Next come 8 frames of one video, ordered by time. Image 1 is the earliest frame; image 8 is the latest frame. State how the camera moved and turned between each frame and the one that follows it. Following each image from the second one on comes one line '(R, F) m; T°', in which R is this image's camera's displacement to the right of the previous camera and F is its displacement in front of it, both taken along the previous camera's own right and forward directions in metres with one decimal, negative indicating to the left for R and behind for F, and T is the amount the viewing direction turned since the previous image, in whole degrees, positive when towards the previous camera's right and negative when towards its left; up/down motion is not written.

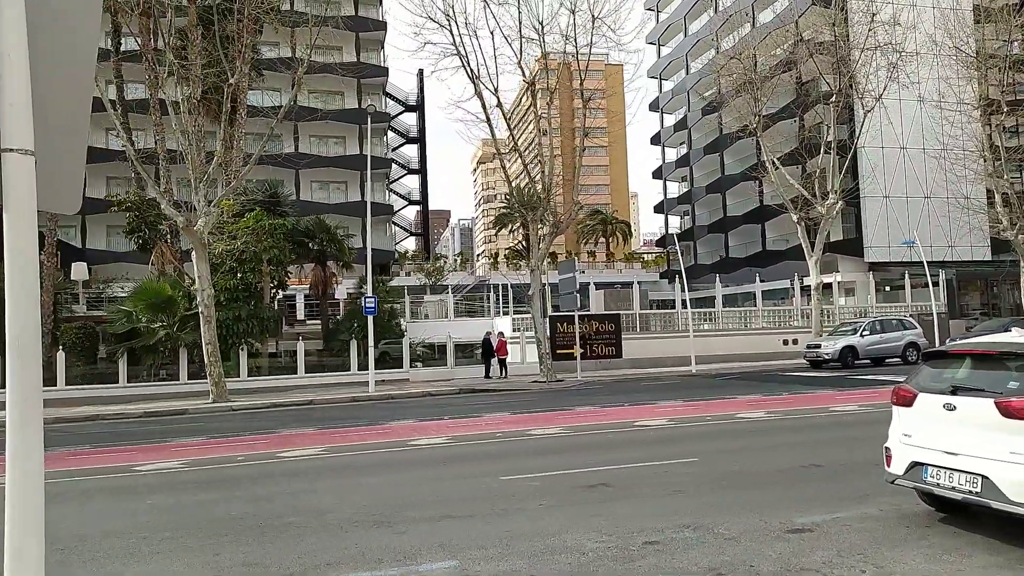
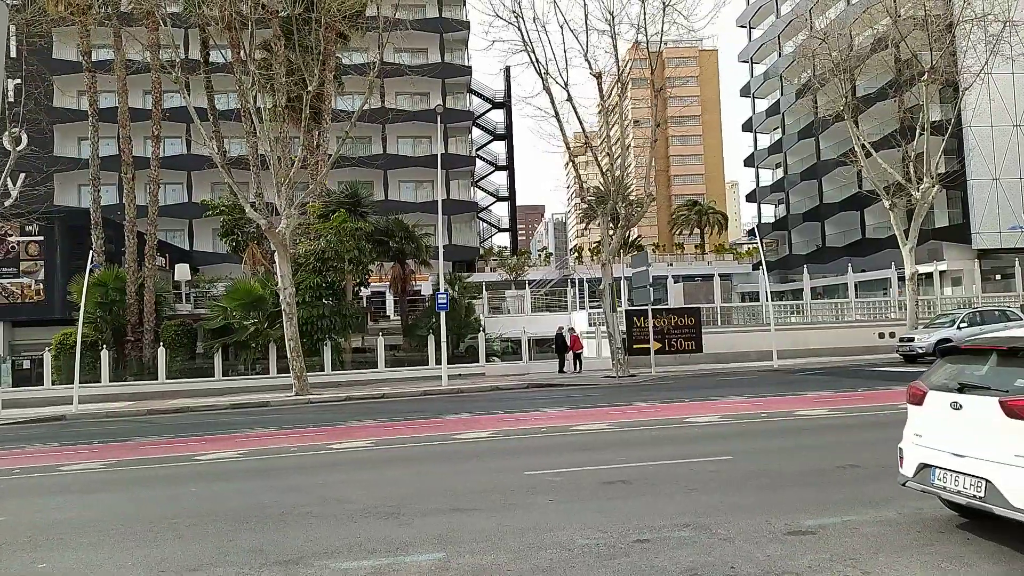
(+0.8, 0.0) m; -7°
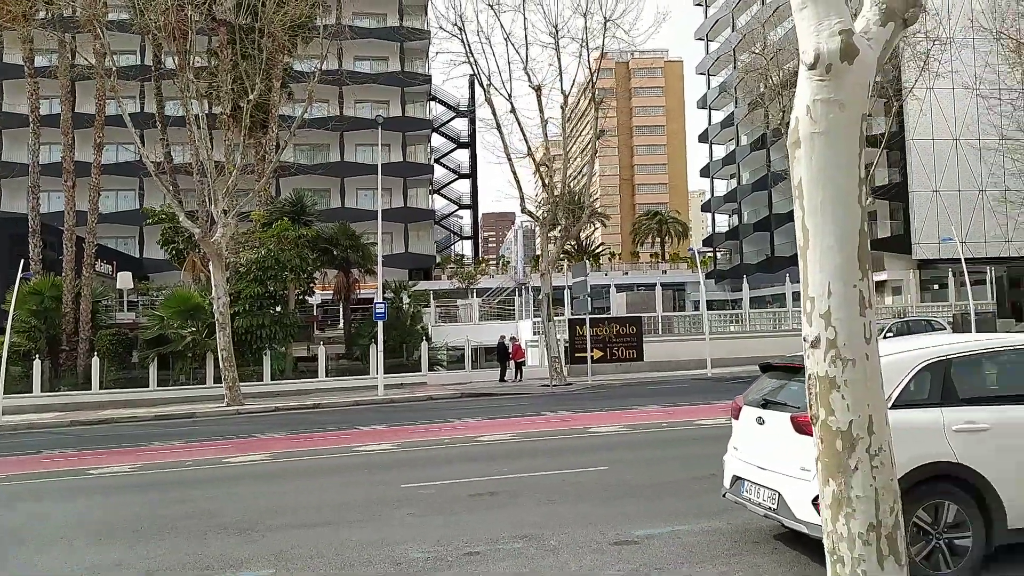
(+1.0, -0.1) m; +2°
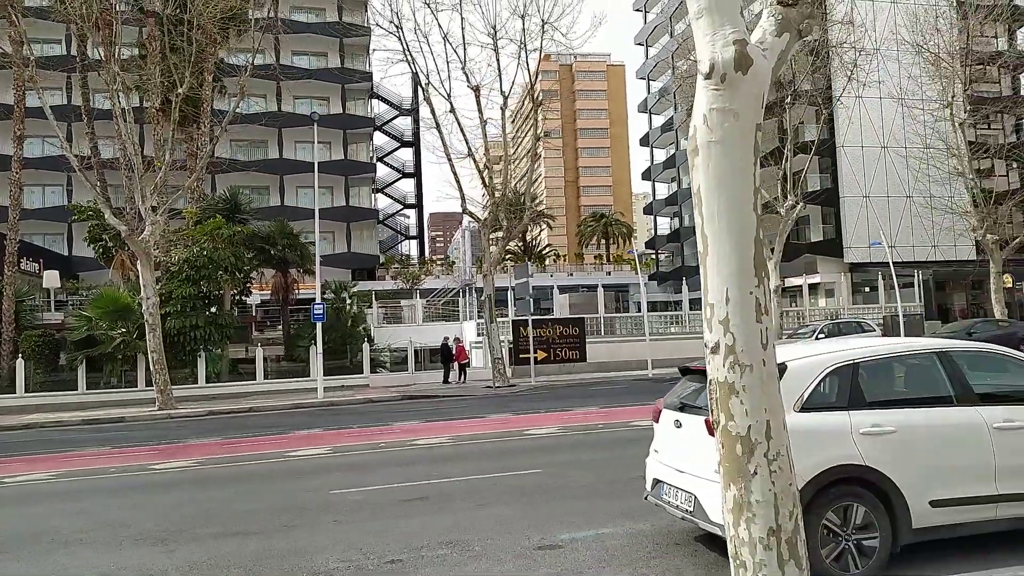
(+0.2, 0.0) m; +4°
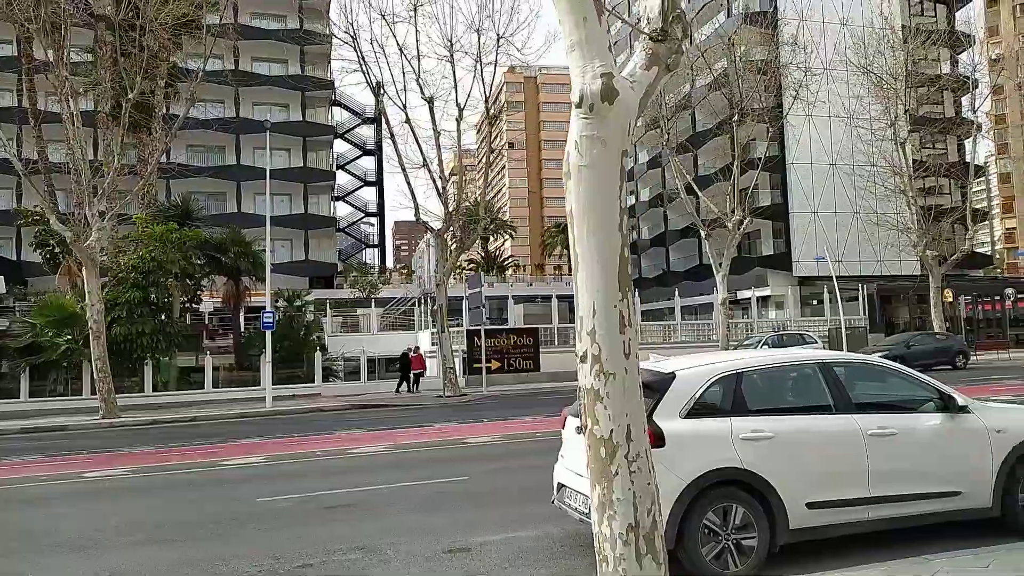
(+0.4, -0.2) m; +3°
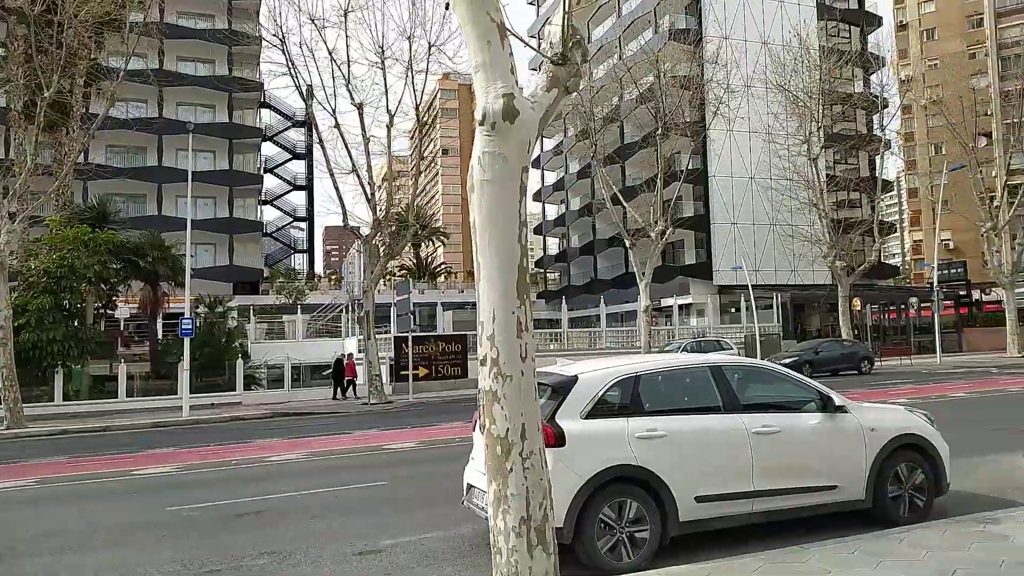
(+0.2, -0.2) m; +5°
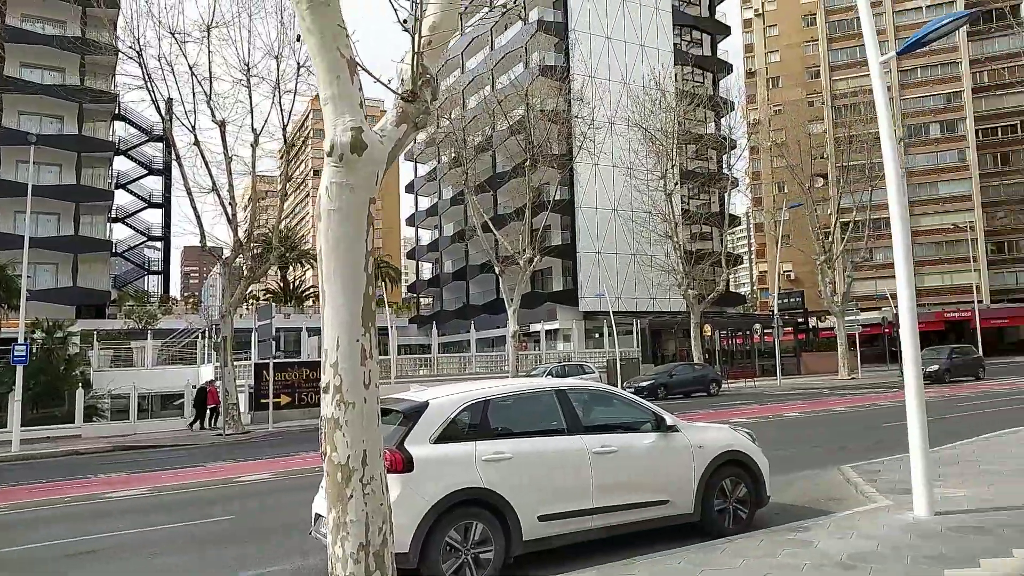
(+0.1, -0.2) m; +10°
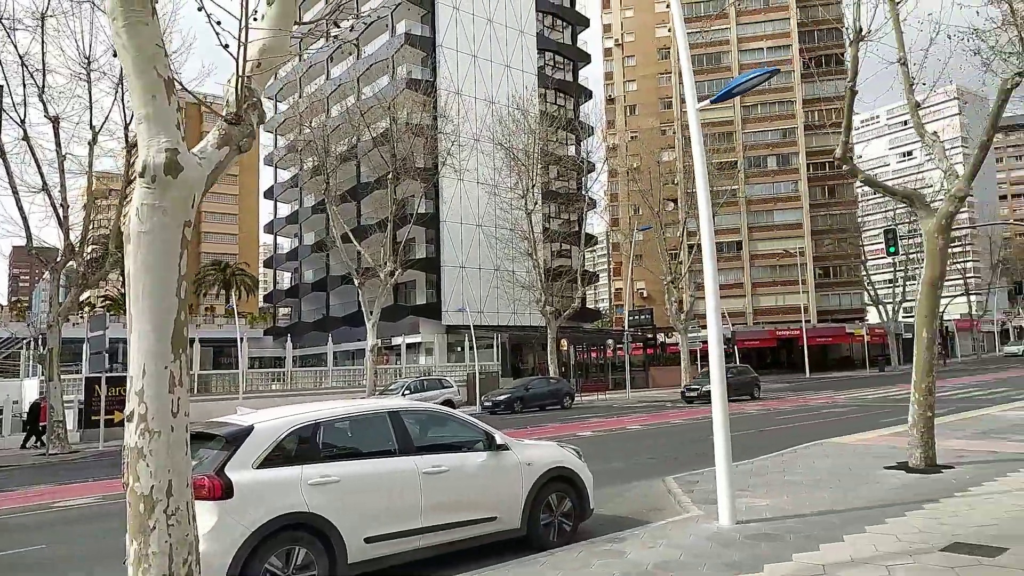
(+0.3, -0.2) m; +10°
